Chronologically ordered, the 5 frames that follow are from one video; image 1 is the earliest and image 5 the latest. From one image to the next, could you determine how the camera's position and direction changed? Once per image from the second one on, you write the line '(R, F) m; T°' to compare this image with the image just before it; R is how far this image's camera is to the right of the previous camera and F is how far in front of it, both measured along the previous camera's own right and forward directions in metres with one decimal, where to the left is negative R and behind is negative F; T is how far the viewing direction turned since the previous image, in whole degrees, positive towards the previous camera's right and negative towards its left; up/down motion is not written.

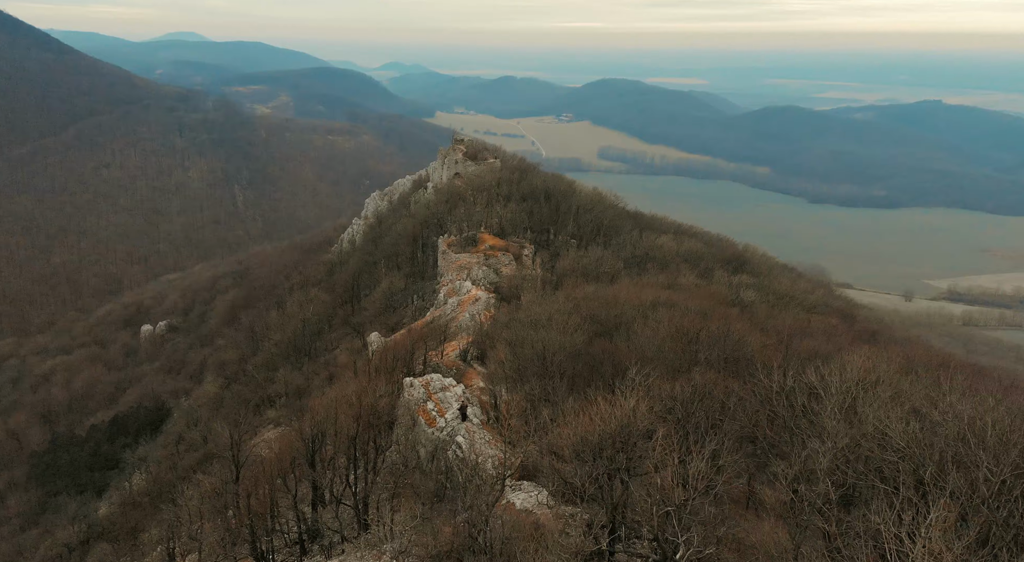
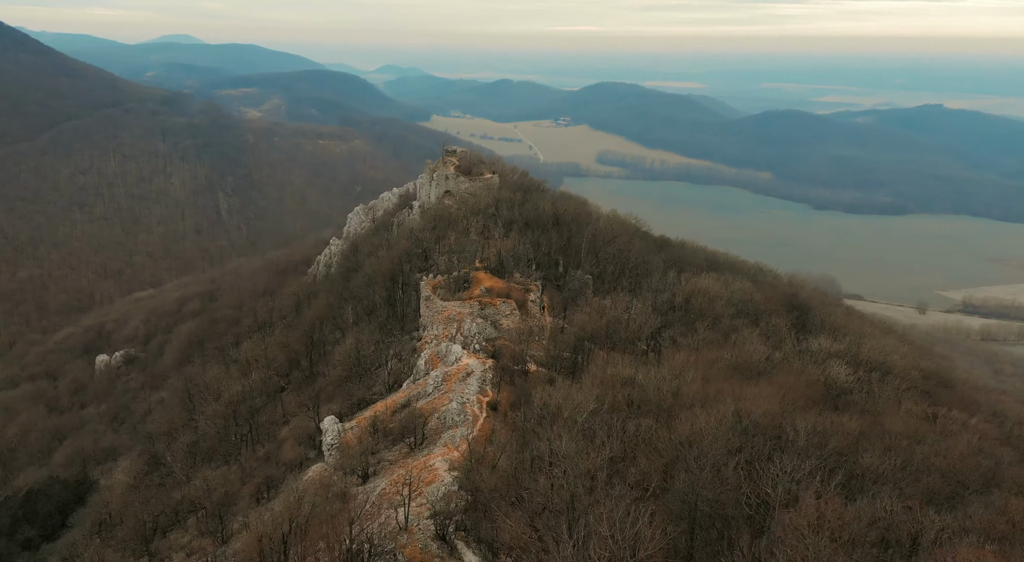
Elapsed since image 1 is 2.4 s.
(-0.2, +8.7) m; 0°
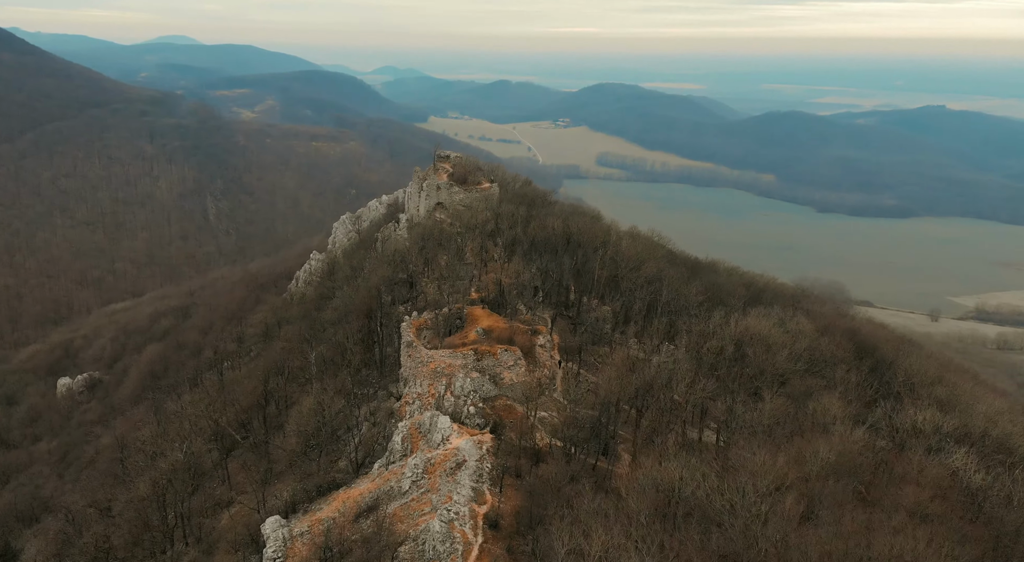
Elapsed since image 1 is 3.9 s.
(-0.2, +6.5) m; 0°
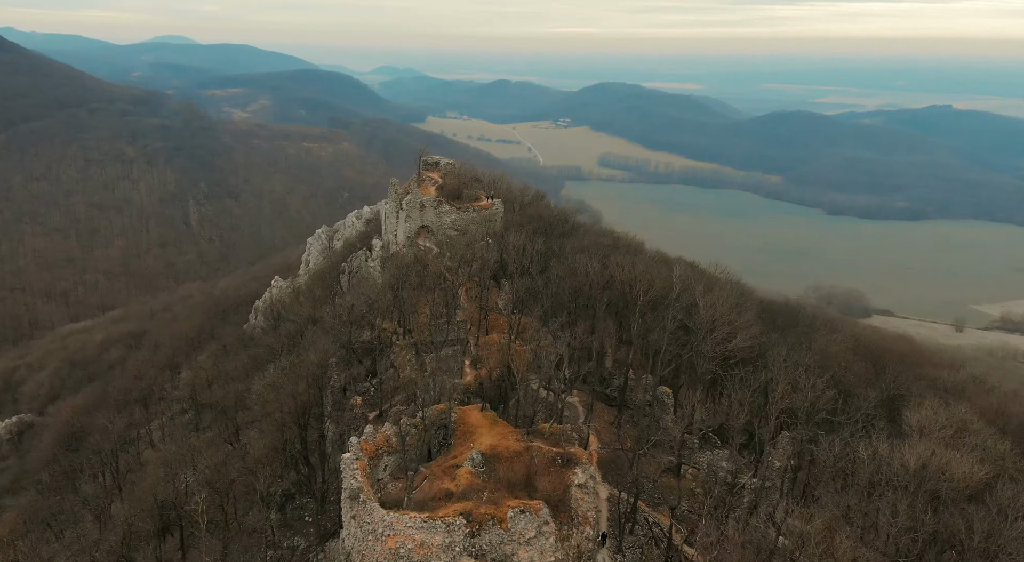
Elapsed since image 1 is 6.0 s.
(-0.4, +10.4) m; 0°
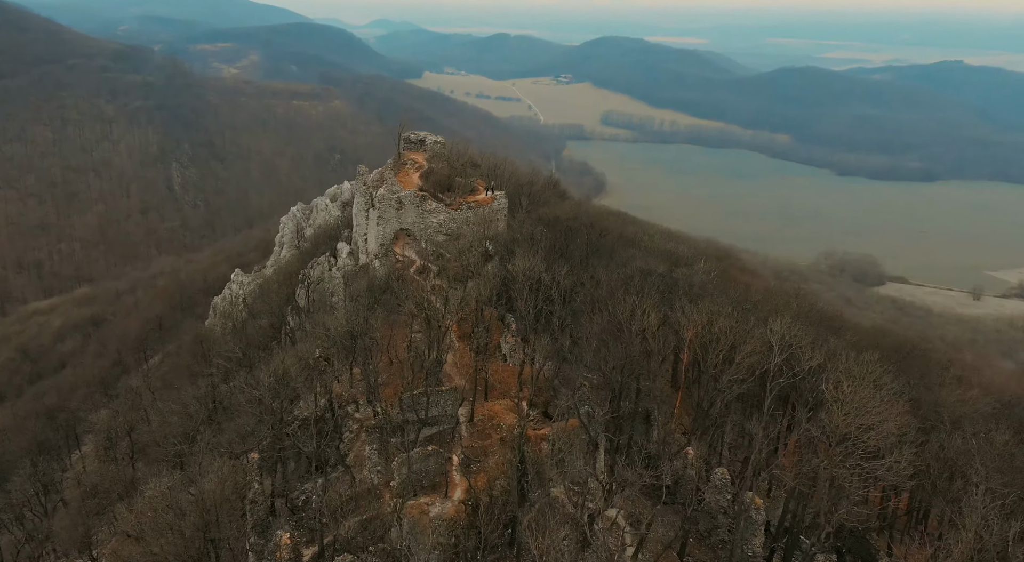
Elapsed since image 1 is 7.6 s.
(-0.2, +7.4) m; 0°
